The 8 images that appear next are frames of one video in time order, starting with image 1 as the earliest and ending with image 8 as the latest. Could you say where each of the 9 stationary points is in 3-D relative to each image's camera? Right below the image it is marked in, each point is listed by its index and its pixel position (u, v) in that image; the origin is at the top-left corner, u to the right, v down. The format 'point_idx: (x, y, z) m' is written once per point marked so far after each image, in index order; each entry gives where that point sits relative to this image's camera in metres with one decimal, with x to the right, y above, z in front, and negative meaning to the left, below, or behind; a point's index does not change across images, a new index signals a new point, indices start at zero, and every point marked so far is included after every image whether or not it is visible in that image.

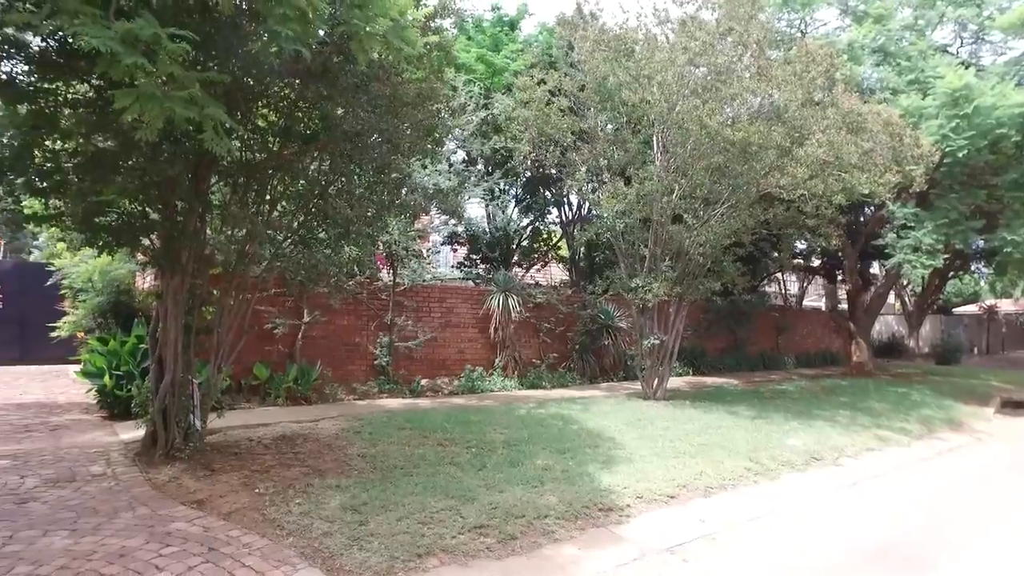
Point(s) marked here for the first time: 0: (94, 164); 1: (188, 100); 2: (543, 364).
0: (-3.0, +0.9, +5.1) m
1: (-1.7, +1.0, +3.7) m
2: (+0.6, -1.4, +12.7) m
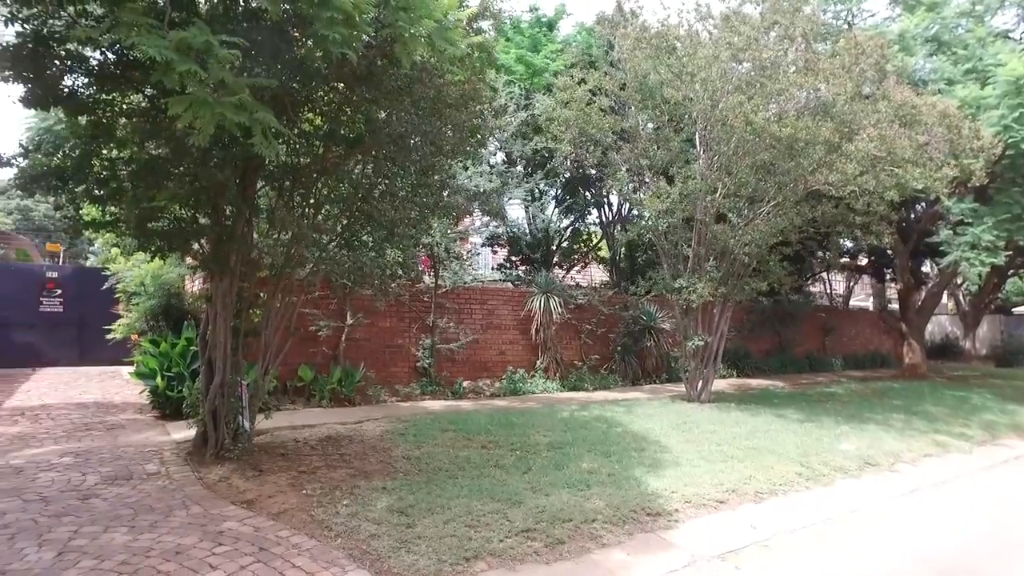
0: (-2.7, +0.9, +5.2) m
1: (-1.5, +1.0, +3.7) m
2: (+1.3, -1.4, +12.6) m
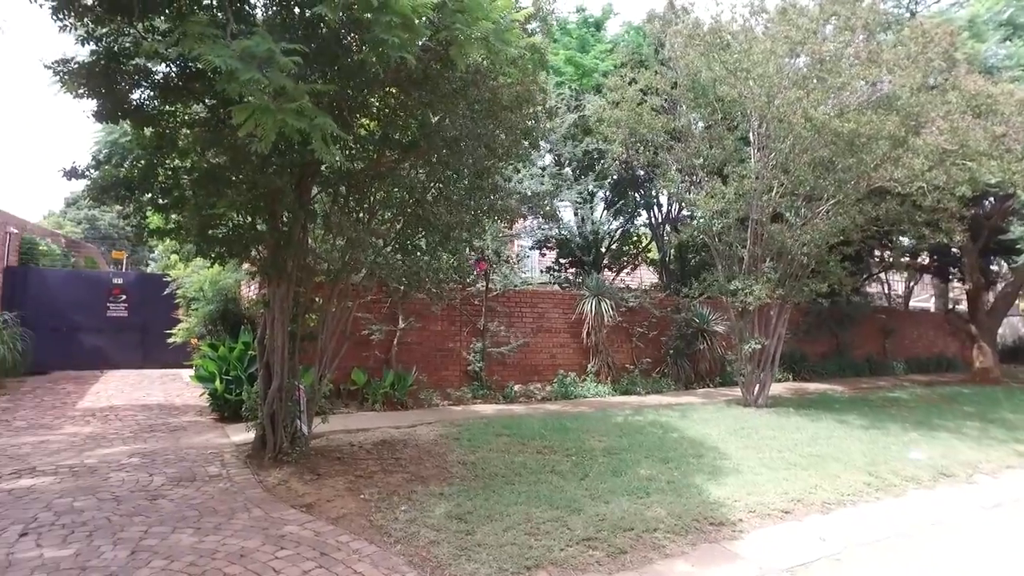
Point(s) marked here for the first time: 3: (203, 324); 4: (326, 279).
0: (-2.3, +0.8, +5.3) m
1: (-1.1, +0.9, +3.7) m
2: (+2.2, -1.4, +12.4) m
3: (-4.6, -0.5, +10.4) m
4: (-1.6, +0.1, +6.2) m
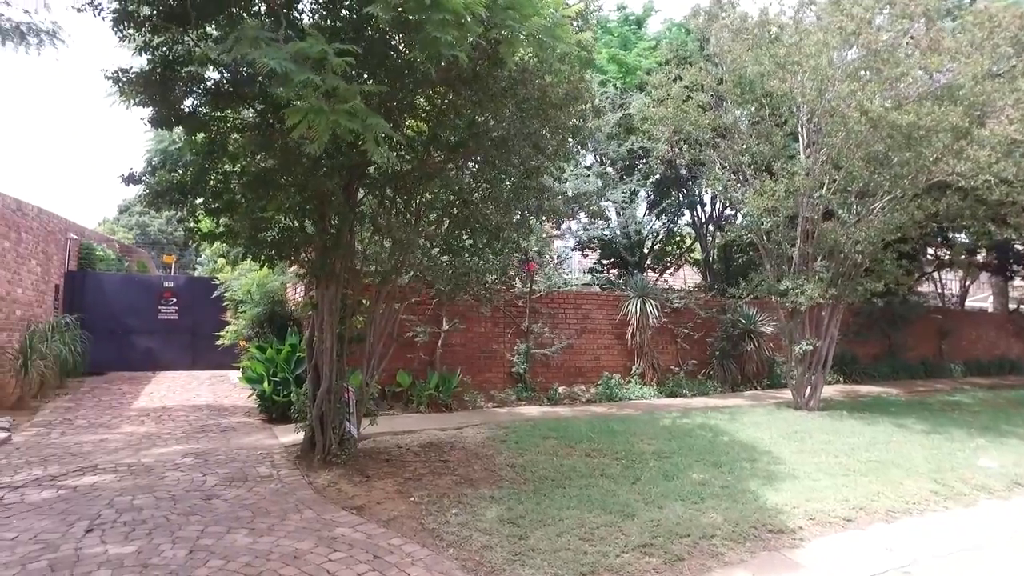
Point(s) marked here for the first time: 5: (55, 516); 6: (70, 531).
0: (-1.9, +0.8, +5.3) m
1: (-0.9, +0.9, +3.7) m
2: (+3.0, -1.5, +12.2) m
3: (-3.9, -0.6, +10.5) m
4: (-1.2, +0.1, +6.2) m
5: (-3.1, -1.5, +4.7) m
6: (-2.8, -1.5, +4.4) m
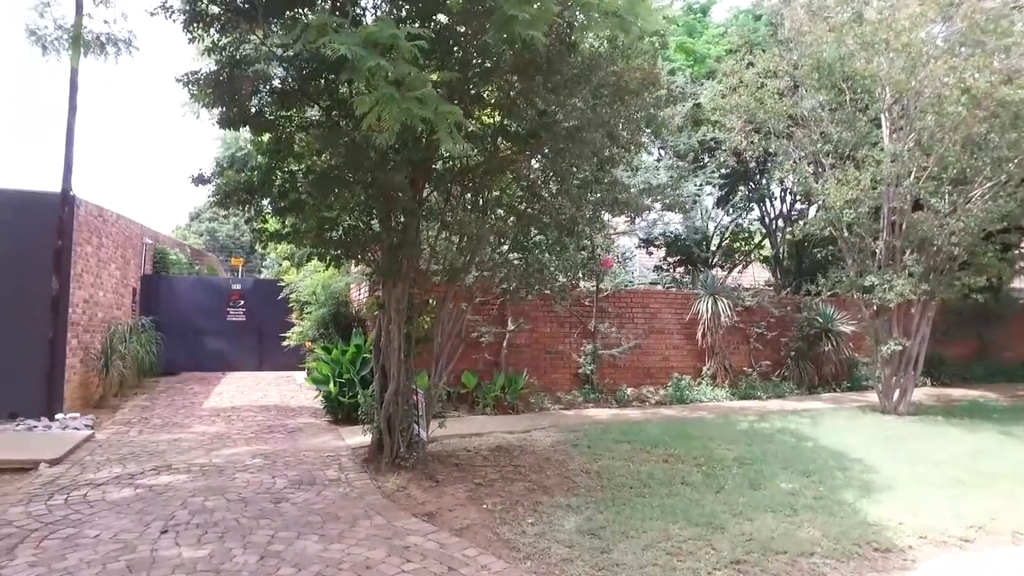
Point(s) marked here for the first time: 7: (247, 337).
0: (-1.4, +0.8, +5.2) m
1: (-0.5, +1.0, +3.5) m
2: (+4.1, -1.4, +11.7) m
3: (-3.0, -0.6, +10.5) m
4: (-0.6, +0.1, +6.0) m
5: (-2.6, -1.5, +4.7) m
6: (-2.3, -1.5, +4.4) m
7: (-5.4, -1.0, +14.2) m
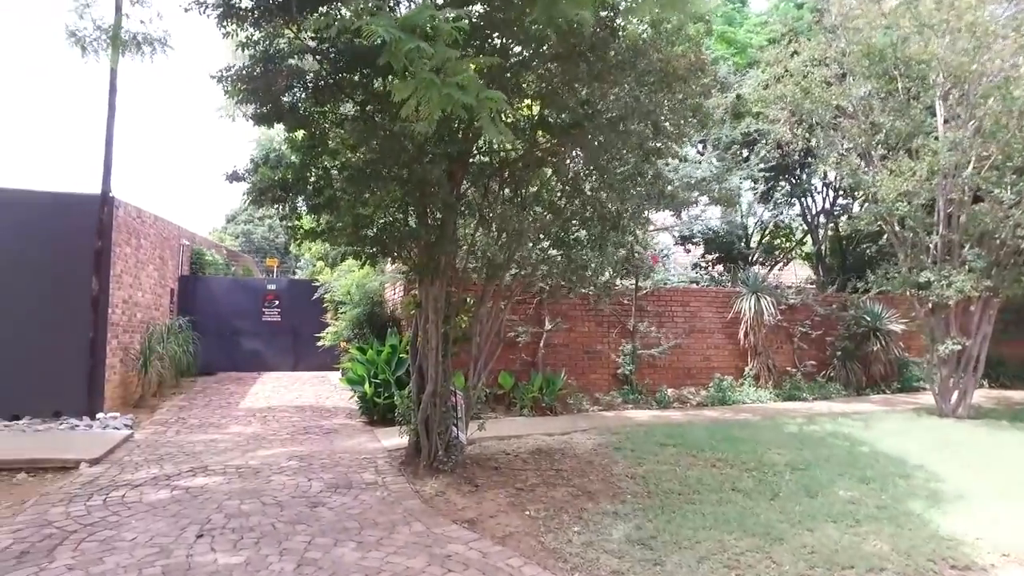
0: (-1.1, +0.8, +5.1) m
1: (-0.2, +1.0, +3.4) m
2: (+4.7, -1.4, +11.3) m
3: (-2.4, -0.6, +10.5) m
4: (-0.3, +0.1, +5.8) m
5: (-2.3, -1.5, +4.6) m
6: (-2.0, -1.5, +4.3) m
7: (-4.7, -1.0, +14.2) m
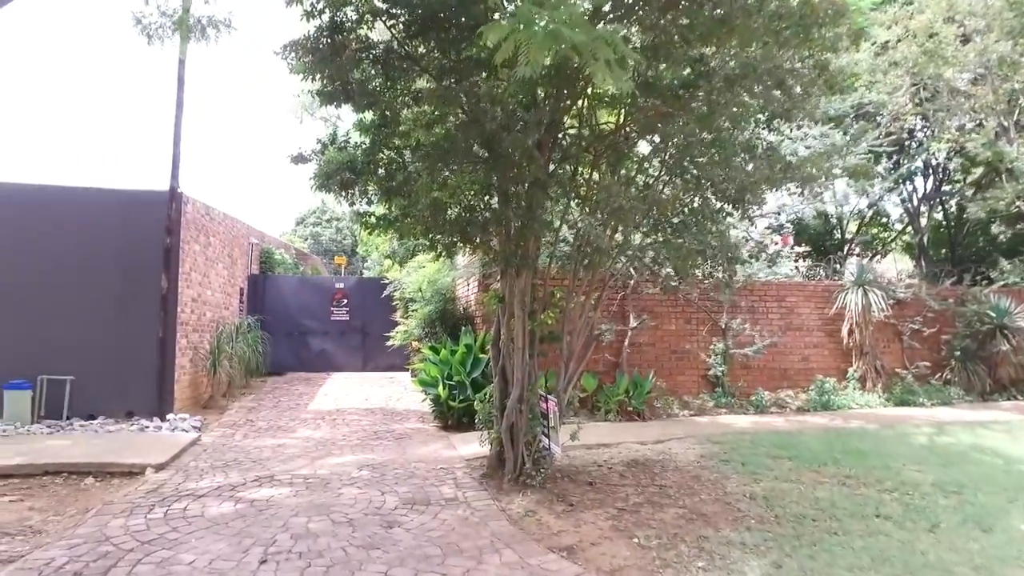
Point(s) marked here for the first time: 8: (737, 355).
0: (-0.5, +0.9, +4.5) m
1: (+0.2, +1.0, +2.7) m
2: (+5.8, -1.3, +10.2) m
3: (-1.3, -0.5, +10.0) m
4: (+0.4, +0.2, +5.1) m
5: (-1.7, -1.5, +4.1) m
6: (-1.5, -1.5, +3.8) m
7: (-3.2, -1.0, +13.9) m
8: (+3.0, -0.9, +9.4) m
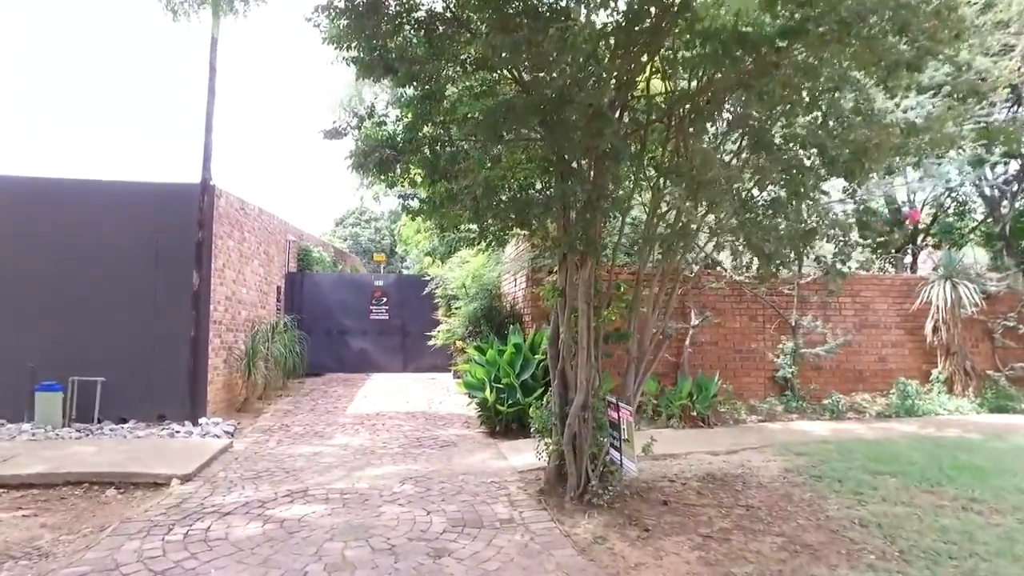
0: (-0.1, +0.9, +3.9) m
1: (+0.5, +1.1, +2.0) m
2: (+6.5, -1.2, +9.2) m
3: (-0.6, -0.5, +9.4) m
4: (+0.8, +0.2, +4.5) m
5: (-1.3, -1.4, +3.6) m
6: (-1.1, -1.4, +3.2) m
7: (-2.3, -0.9, +13.4) m
8: (+3.6, -0.8, +8.5) m
